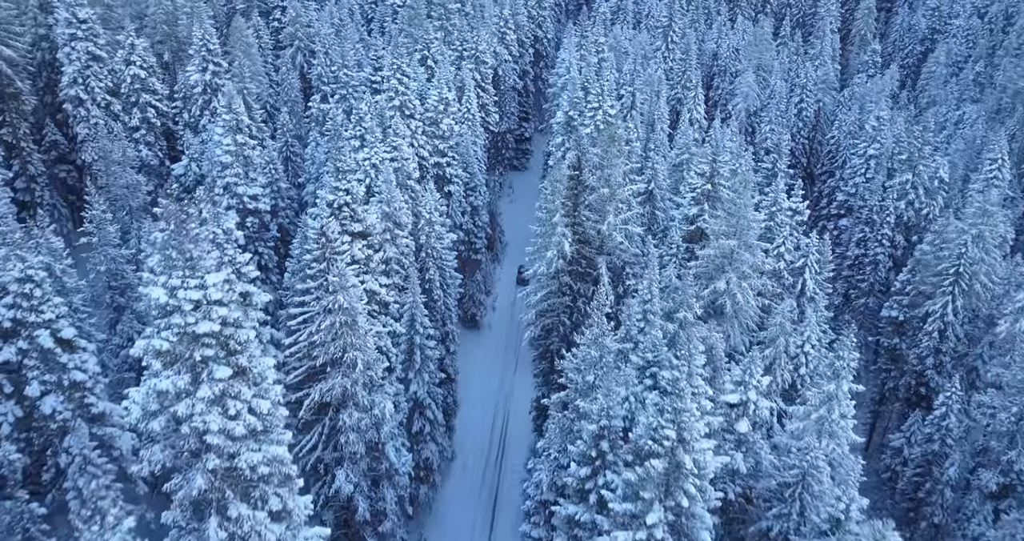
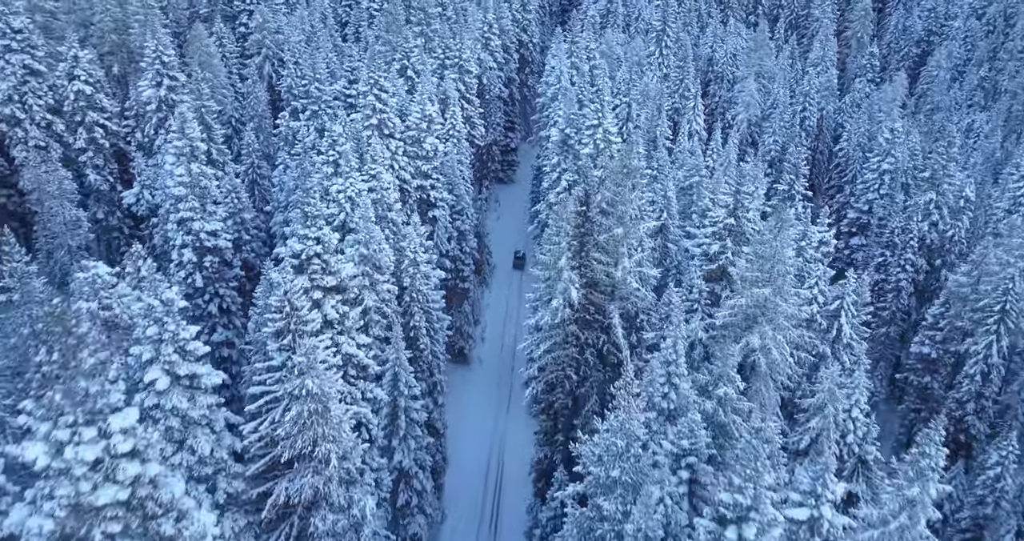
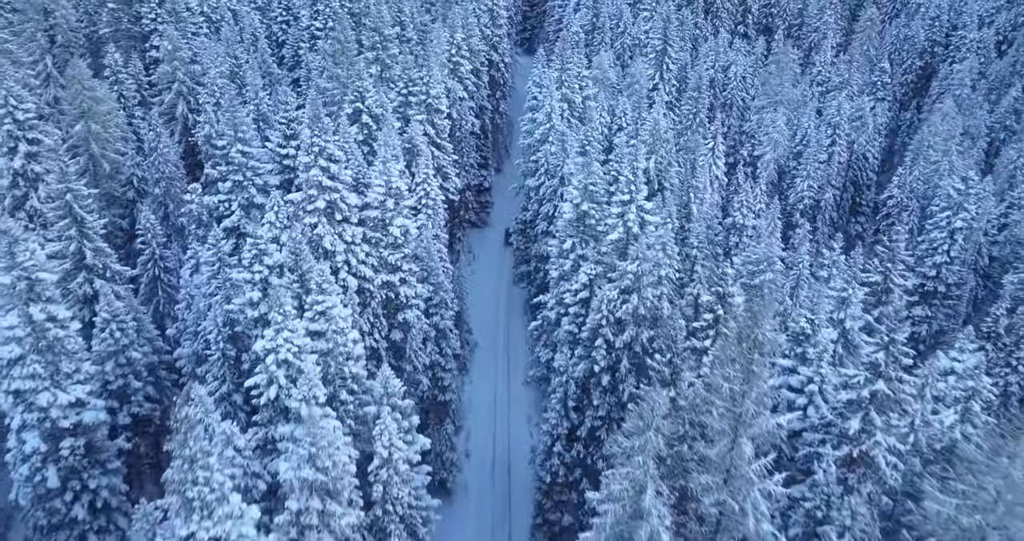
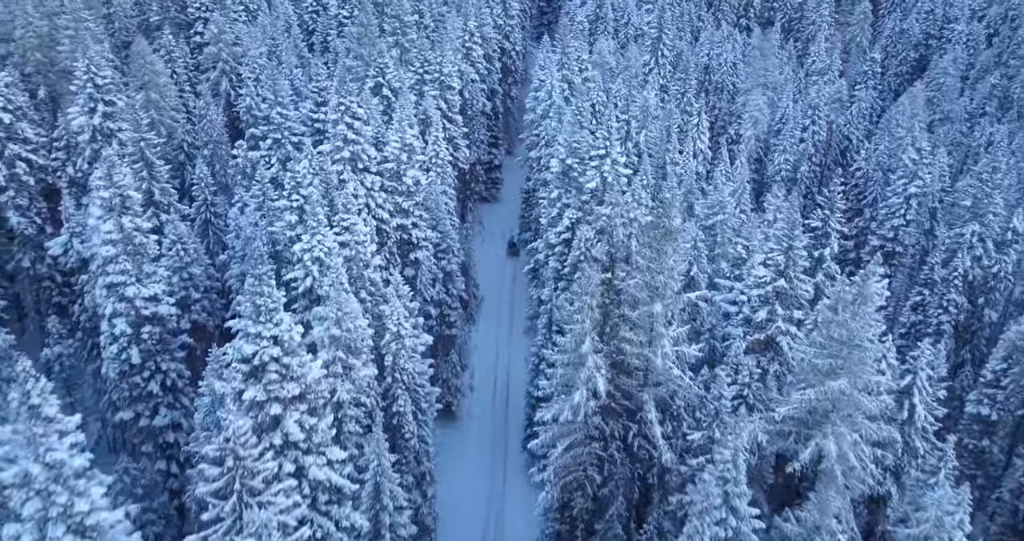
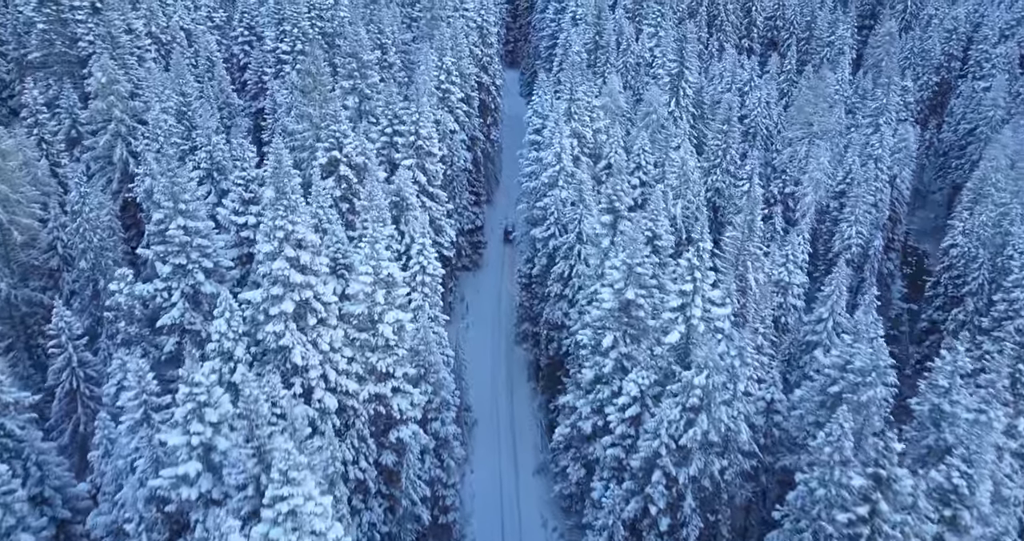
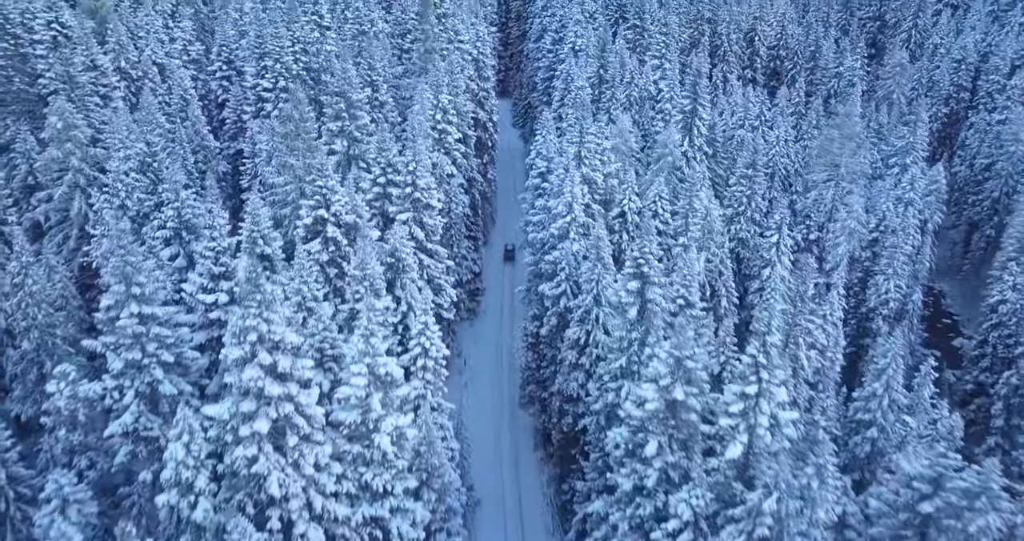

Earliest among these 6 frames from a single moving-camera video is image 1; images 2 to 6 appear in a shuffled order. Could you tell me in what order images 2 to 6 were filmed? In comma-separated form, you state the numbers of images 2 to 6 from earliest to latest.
2, 4, 3, 5, 6
